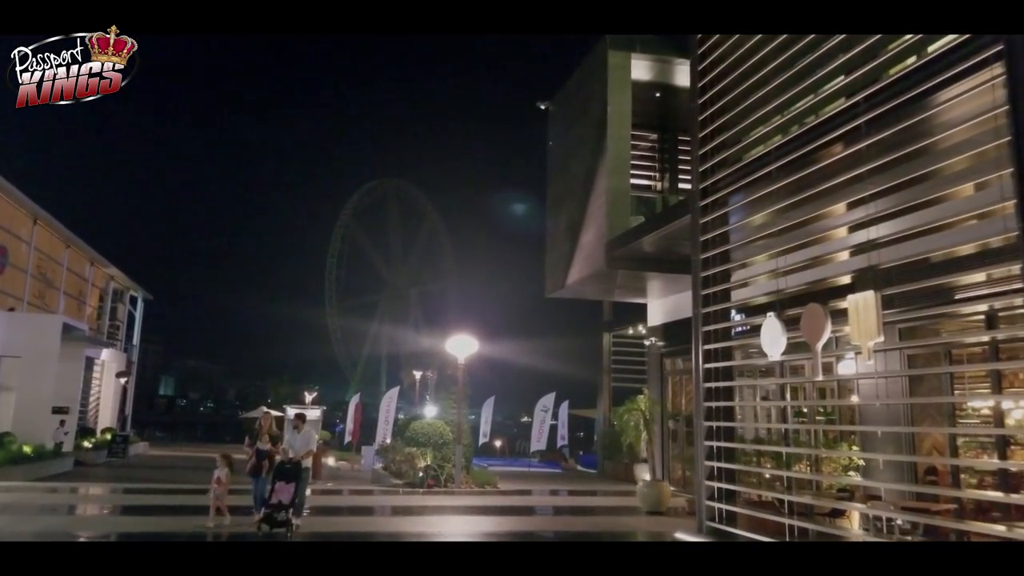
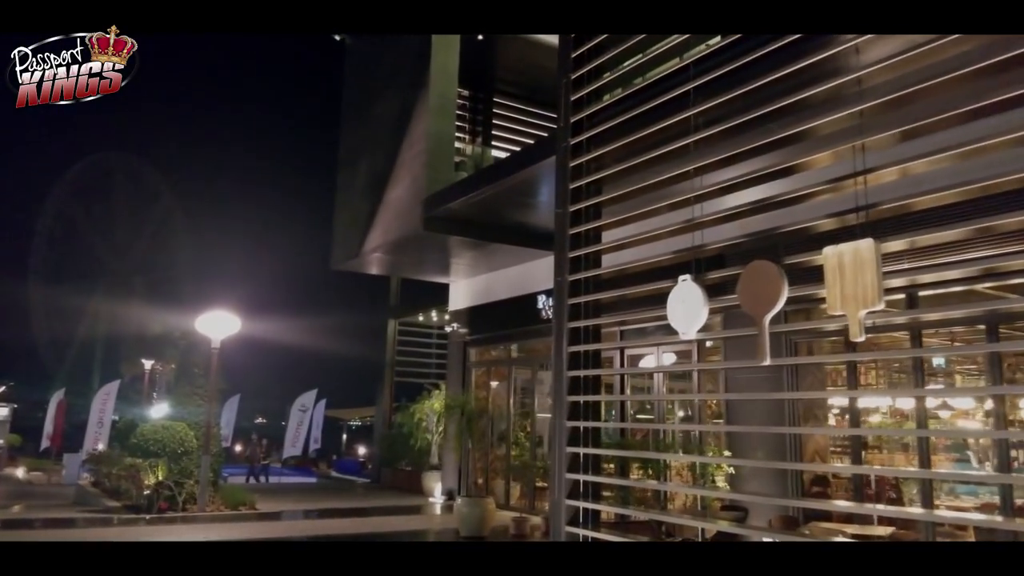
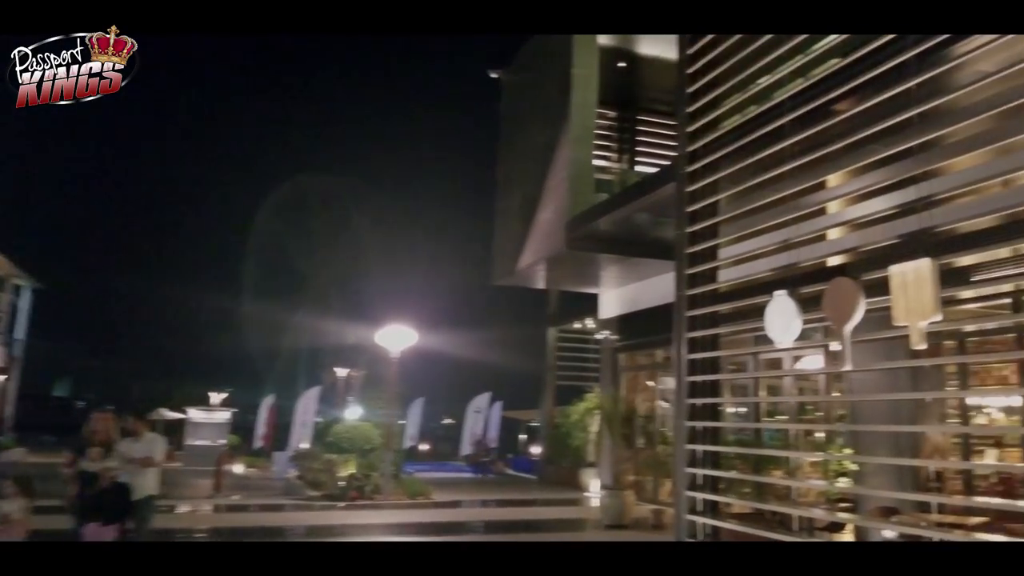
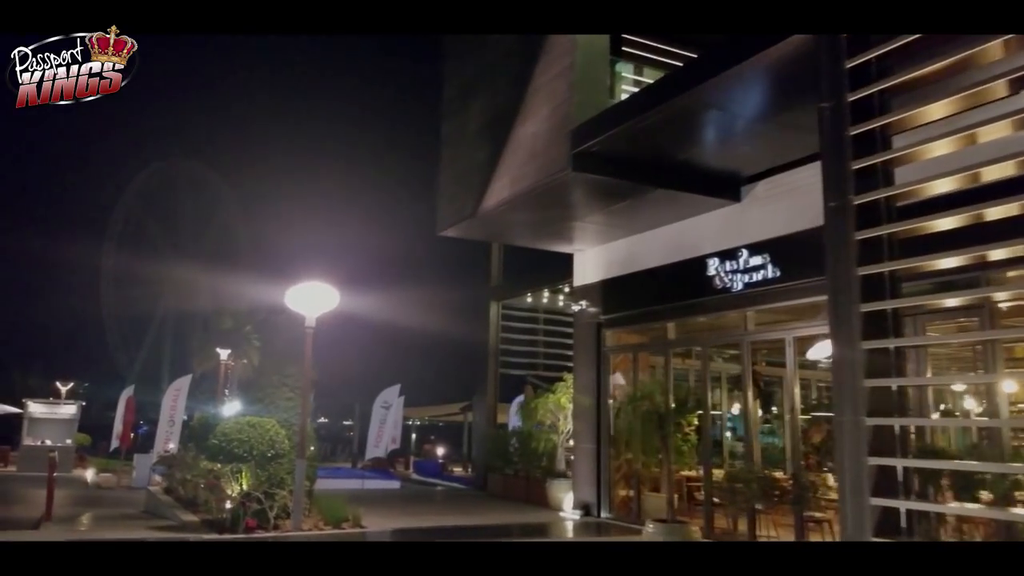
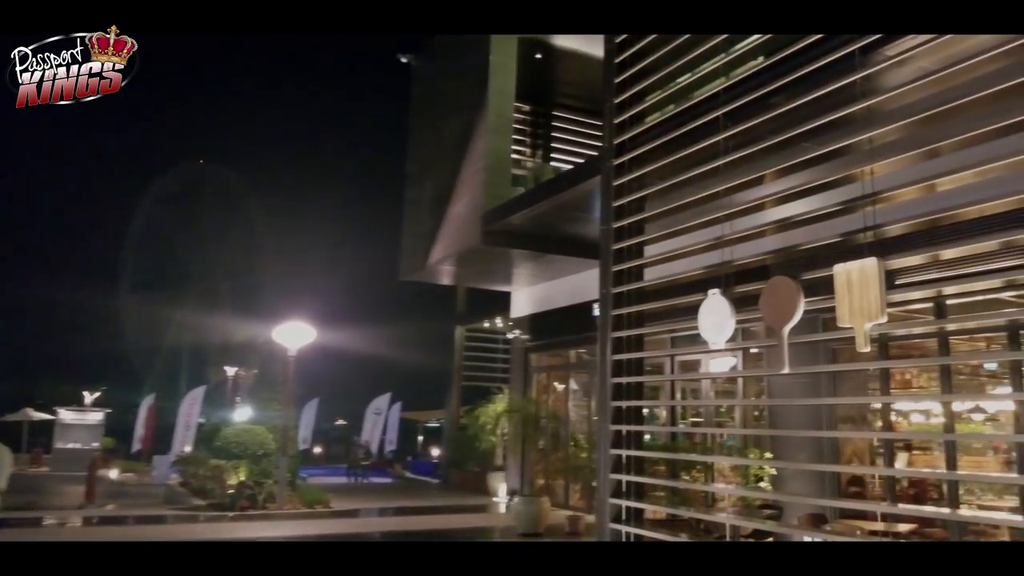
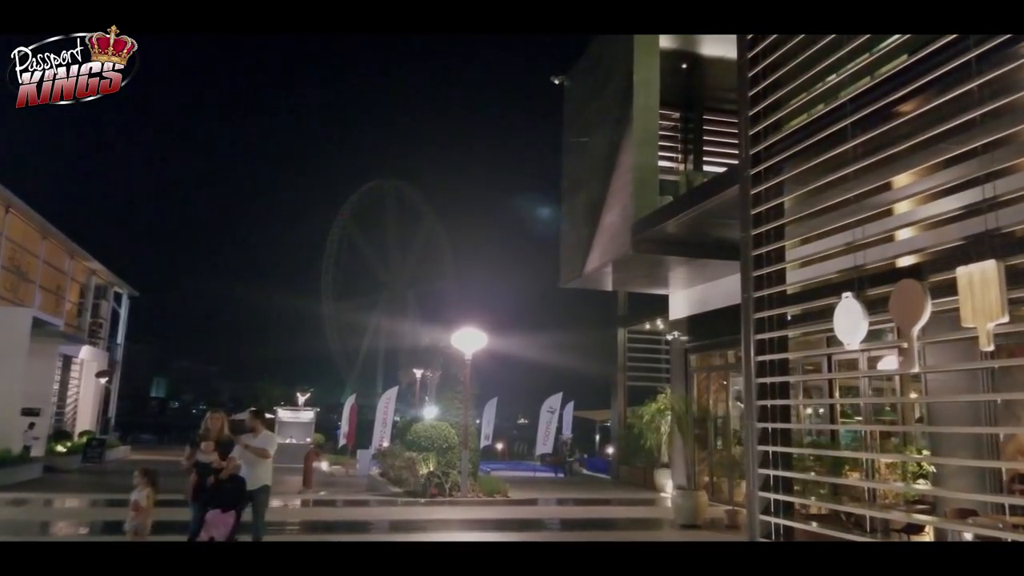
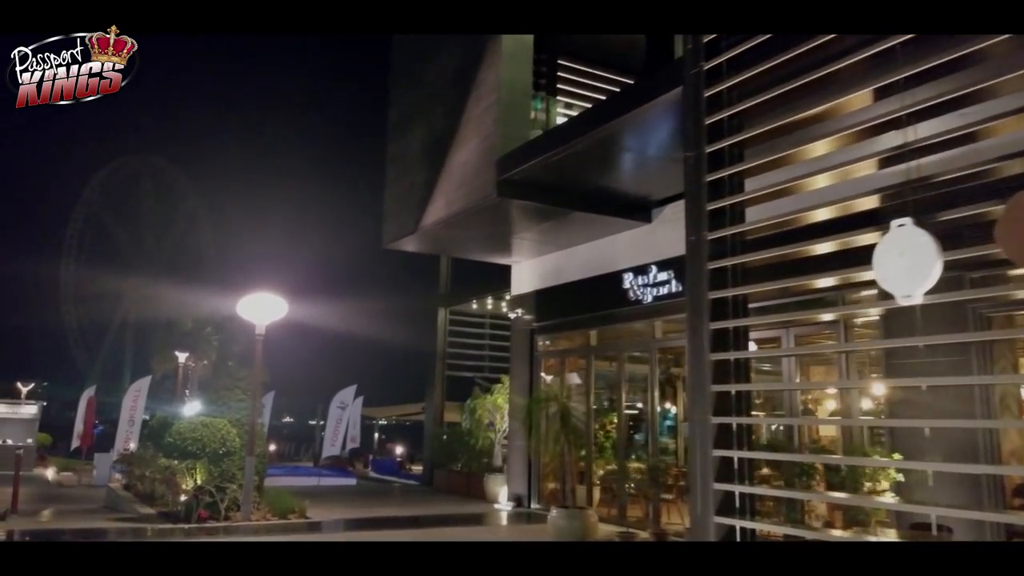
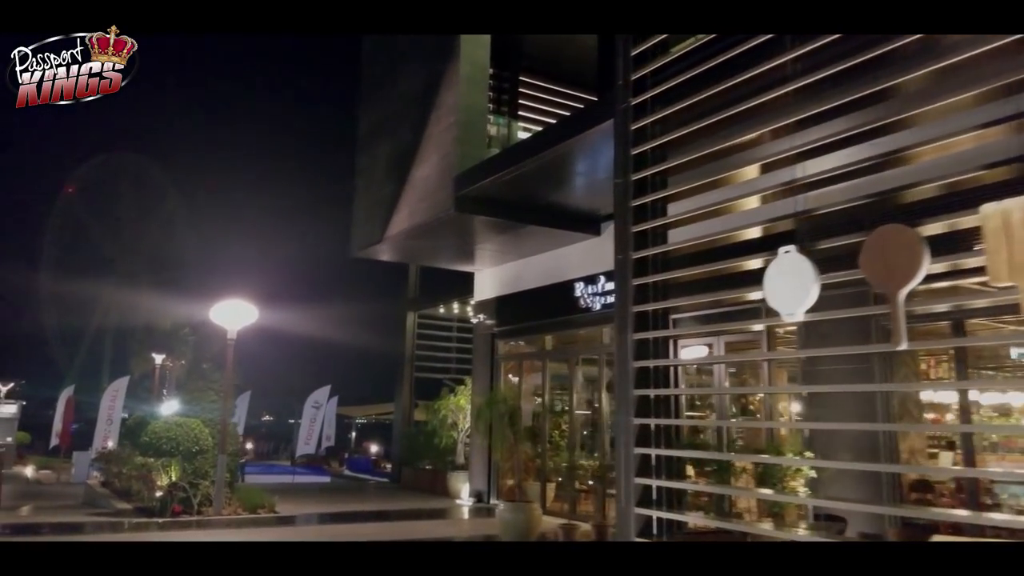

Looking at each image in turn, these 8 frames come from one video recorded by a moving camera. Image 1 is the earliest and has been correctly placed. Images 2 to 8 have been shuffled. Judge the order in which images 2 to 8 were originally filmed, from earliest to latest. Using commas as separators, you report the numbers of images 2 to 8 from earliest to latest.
6, 3, 5, 2, 8, 7, 4
